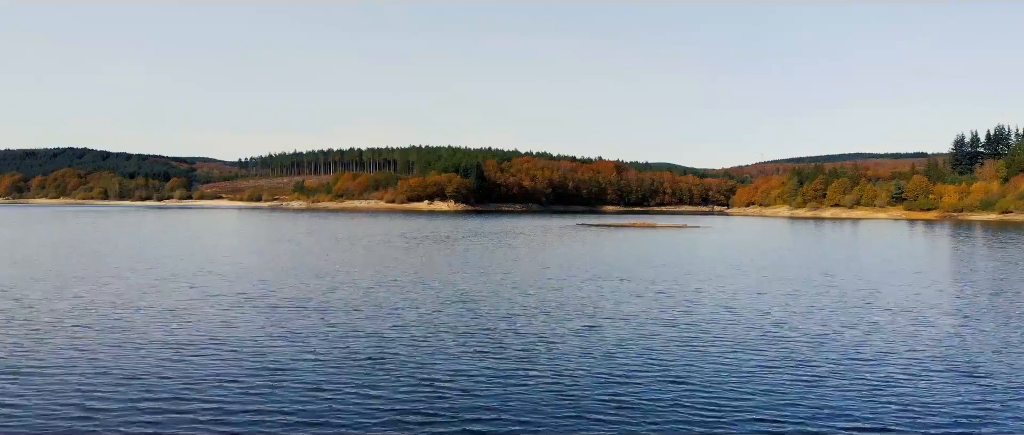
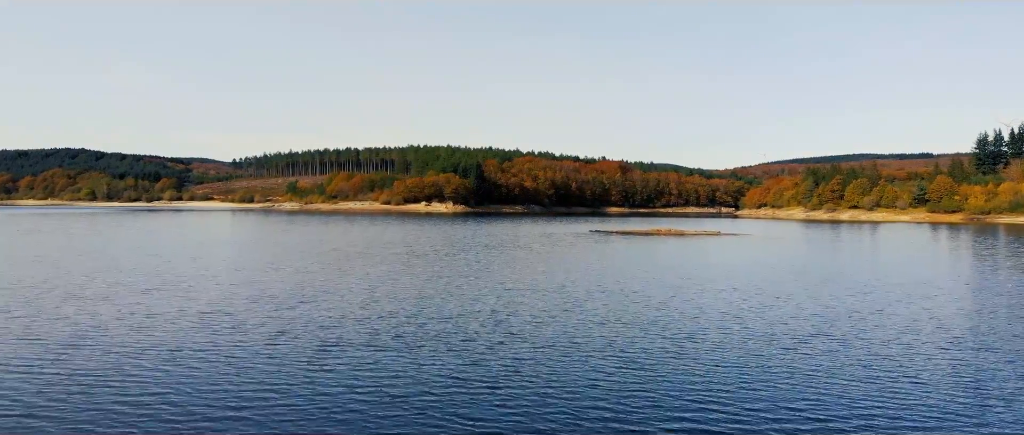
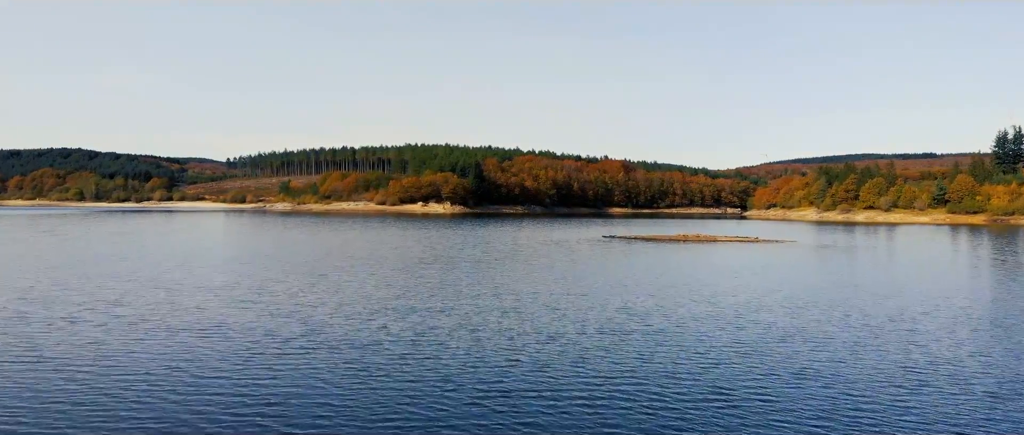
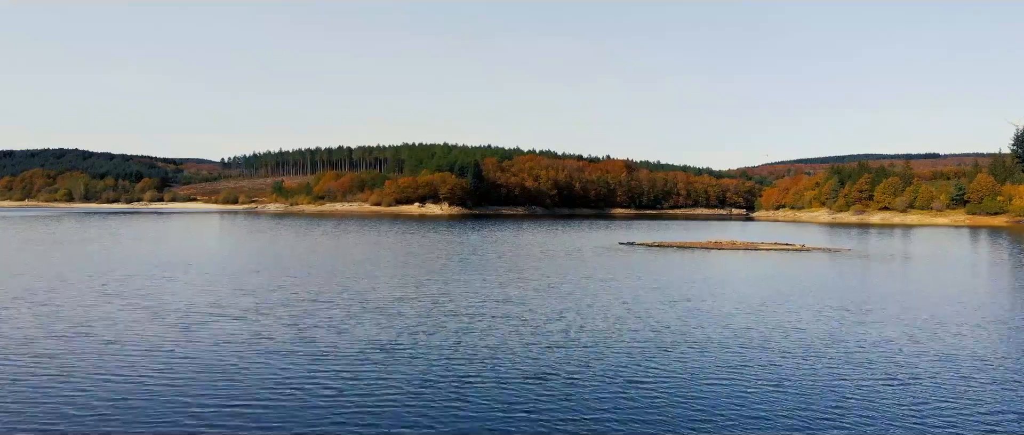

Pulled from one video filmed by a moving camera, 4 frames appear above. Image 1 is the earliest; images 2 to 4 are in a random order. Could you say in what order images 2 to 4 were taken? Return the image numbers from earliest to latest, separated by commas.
2, 3, 4
